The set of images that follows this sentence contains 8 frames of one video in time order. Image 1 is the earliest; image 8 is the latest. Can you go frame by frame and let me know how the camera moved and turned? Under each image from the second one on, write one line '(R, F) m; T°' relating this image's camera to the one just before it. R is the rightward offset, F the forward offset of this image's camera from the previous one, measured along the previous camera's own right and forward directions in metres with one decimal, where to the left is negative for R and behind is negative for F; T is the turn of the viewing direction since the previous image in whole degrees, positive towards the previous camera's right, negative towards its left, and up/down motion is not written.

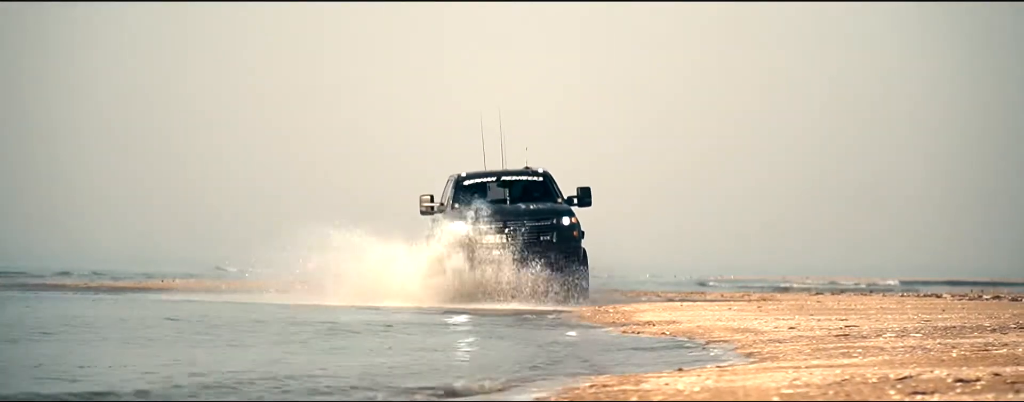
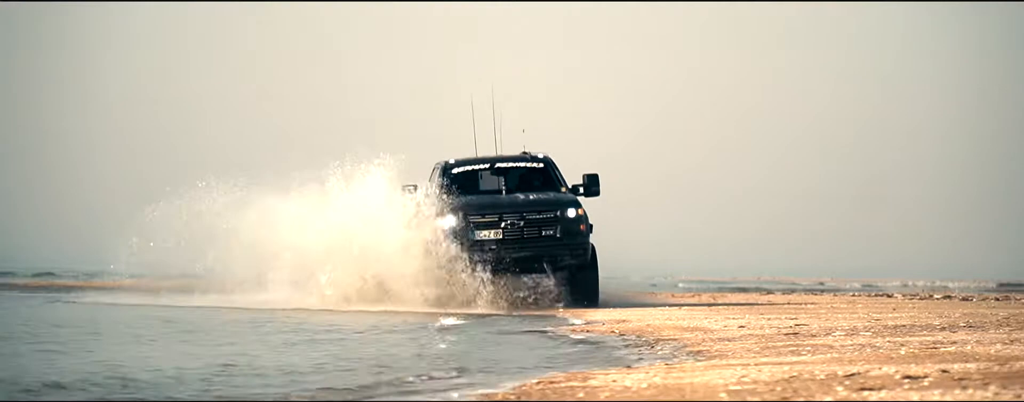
(+0.5, -0.5) m; 0°
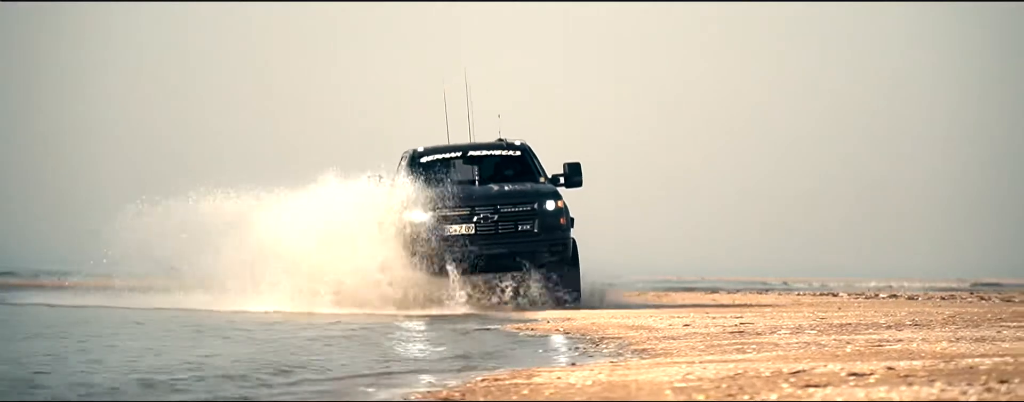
(+0.5, -0.5) m; 0°
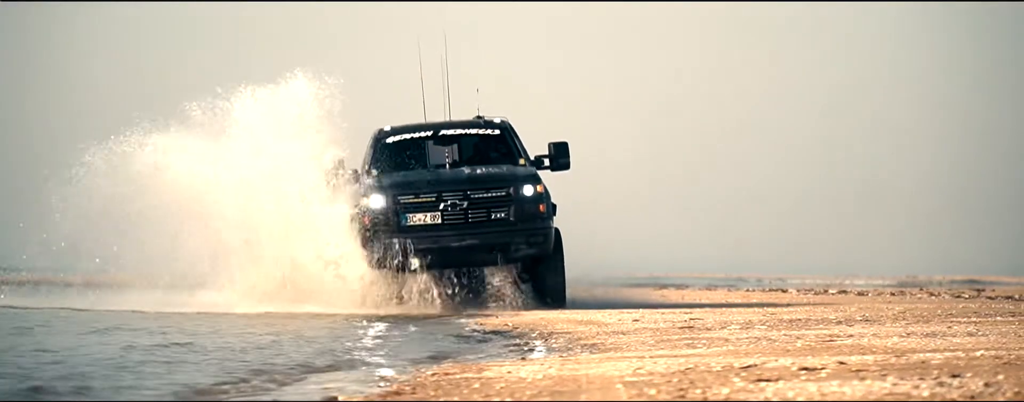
(+0.5, -0.4) m; 0°
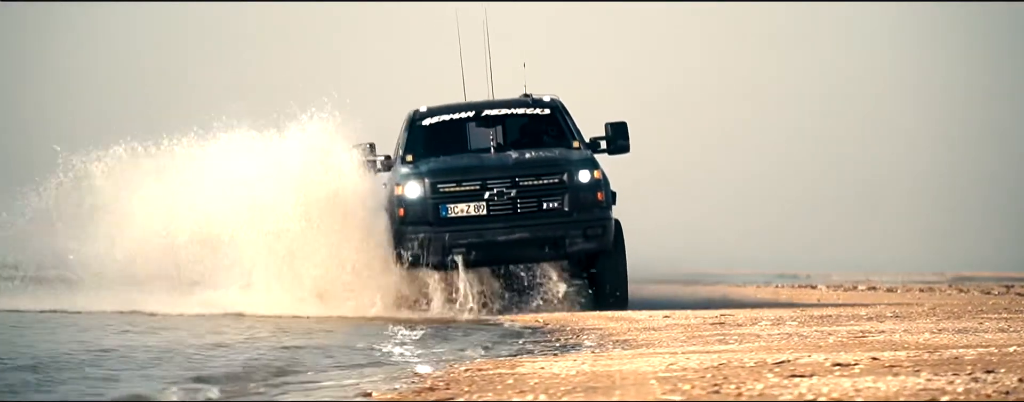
(0.0, -0.1) m; -1°
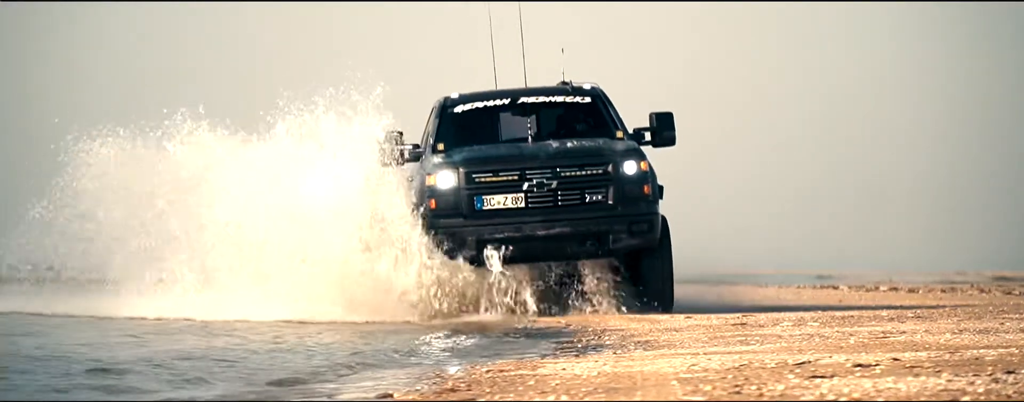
(-0.2, +0.1) m; 0°
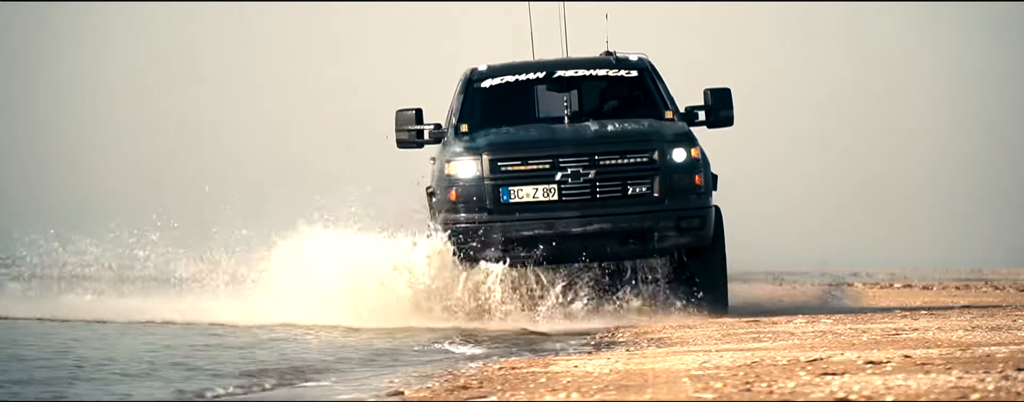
(-0.2, +0.2) m; 0°
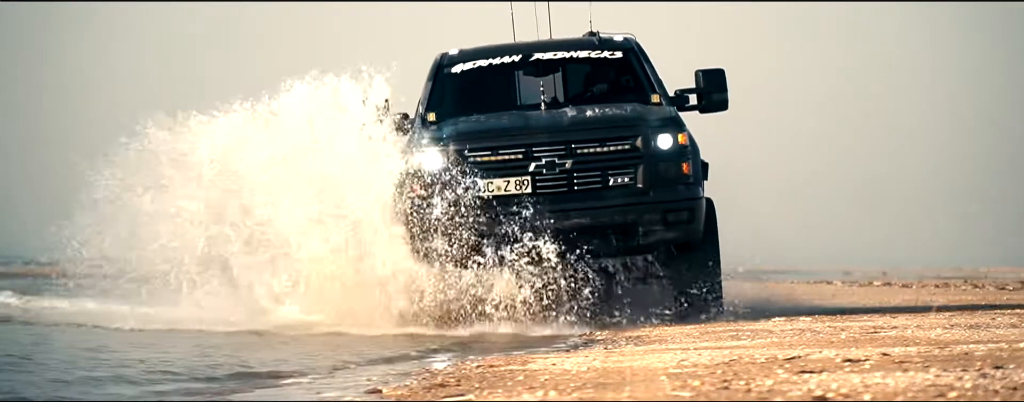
(+0.1, 0.0) m; +1°
